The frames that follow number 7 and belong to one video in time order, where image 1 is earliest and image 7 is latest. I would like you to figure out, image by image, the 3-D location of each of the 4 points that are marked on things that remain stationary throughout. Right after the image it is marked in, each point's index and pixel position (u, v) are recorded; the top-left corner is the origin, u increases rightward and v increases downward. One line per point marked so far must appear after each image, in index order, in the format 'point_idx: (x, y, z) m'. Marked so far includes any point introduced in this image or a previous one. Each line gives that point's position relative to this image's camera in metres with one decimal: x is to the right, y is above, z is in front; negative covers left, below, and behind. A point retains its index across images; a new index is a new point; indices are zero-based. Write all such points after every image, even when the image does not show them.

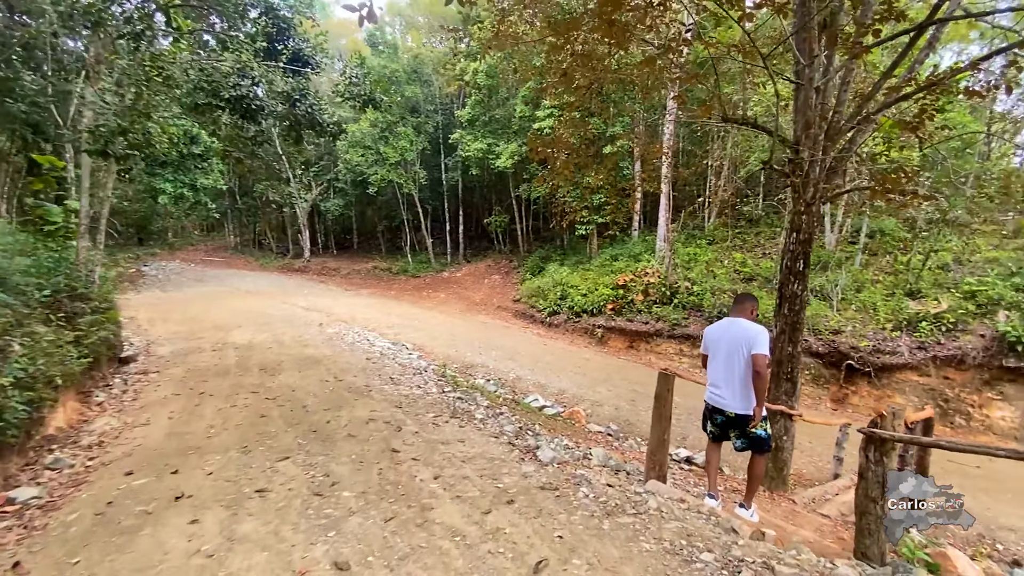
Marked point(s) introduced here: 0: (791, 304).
0: (+3.1, -0.2, +5.3) m
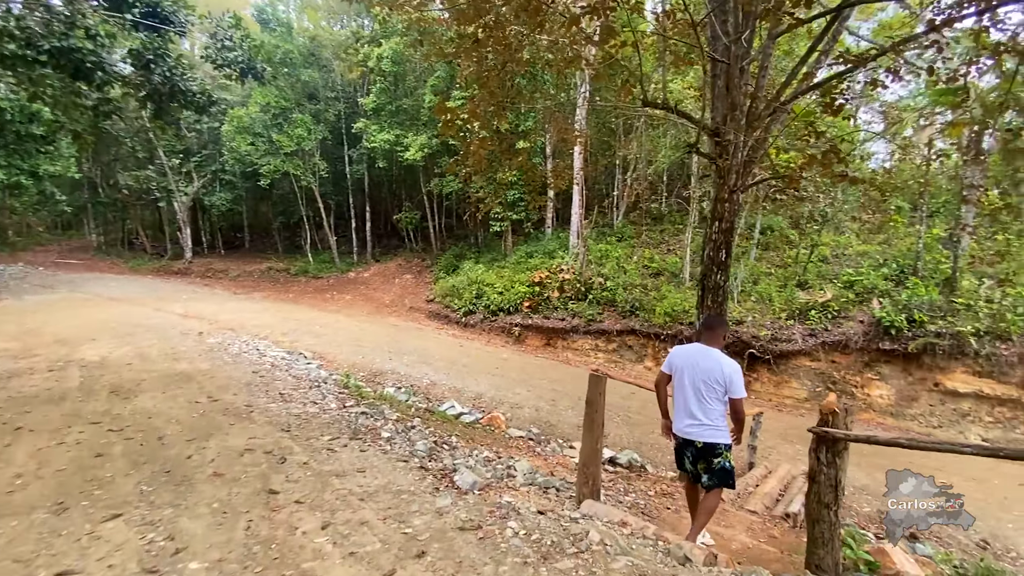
0: (+2.2, -0.1, +5.2) m
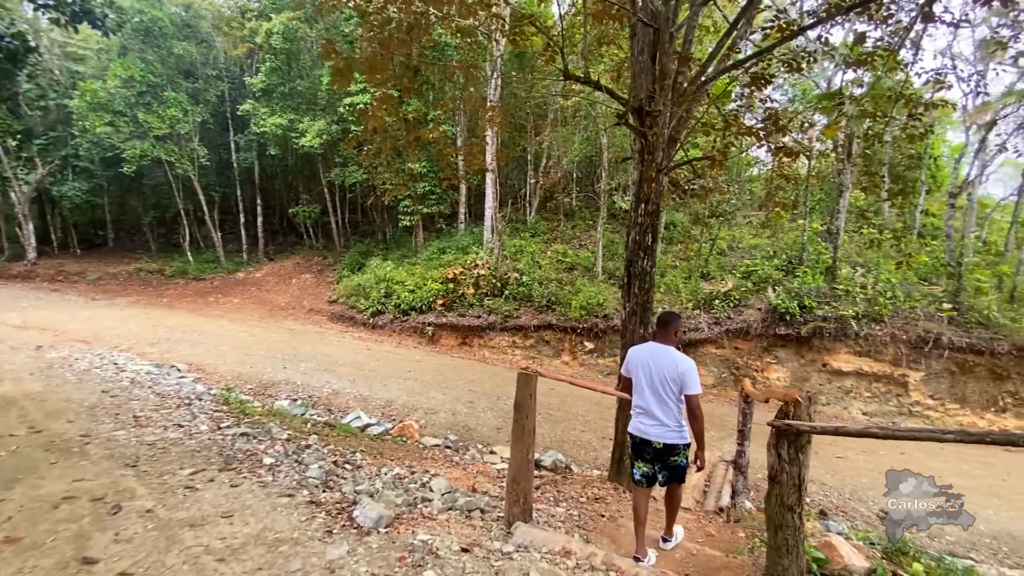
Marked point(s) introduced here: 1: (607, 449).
0: (+1.3, +0.1, +4.8) m
1: (+1.5, -2.5, +7.5) m
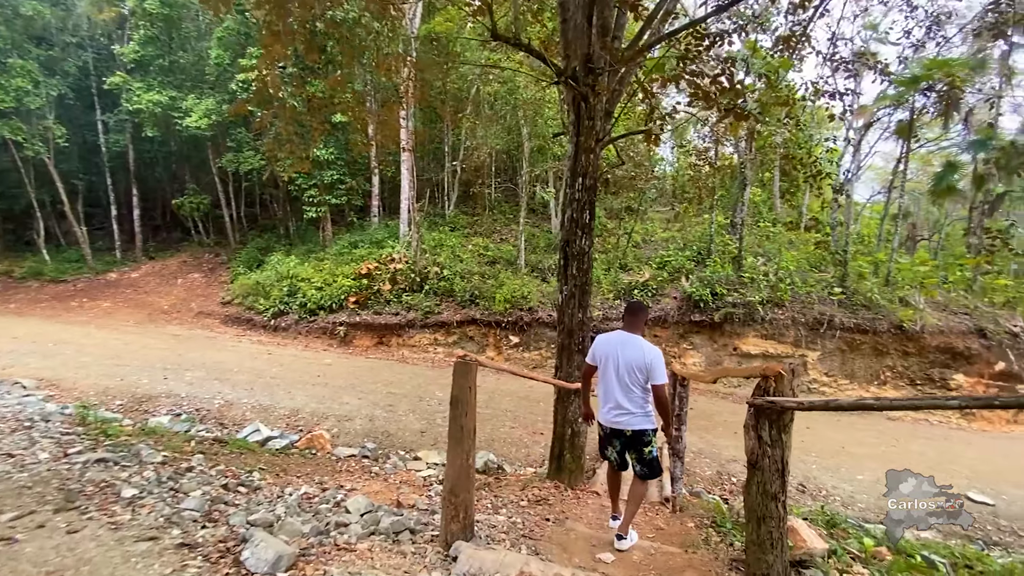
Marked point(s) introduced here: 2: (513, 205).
0: (+0.6, +0.2, +4.5) m
1: (+0.4, -2.3, +7.2) m
2: (0.0, +3.1, +17.9) m
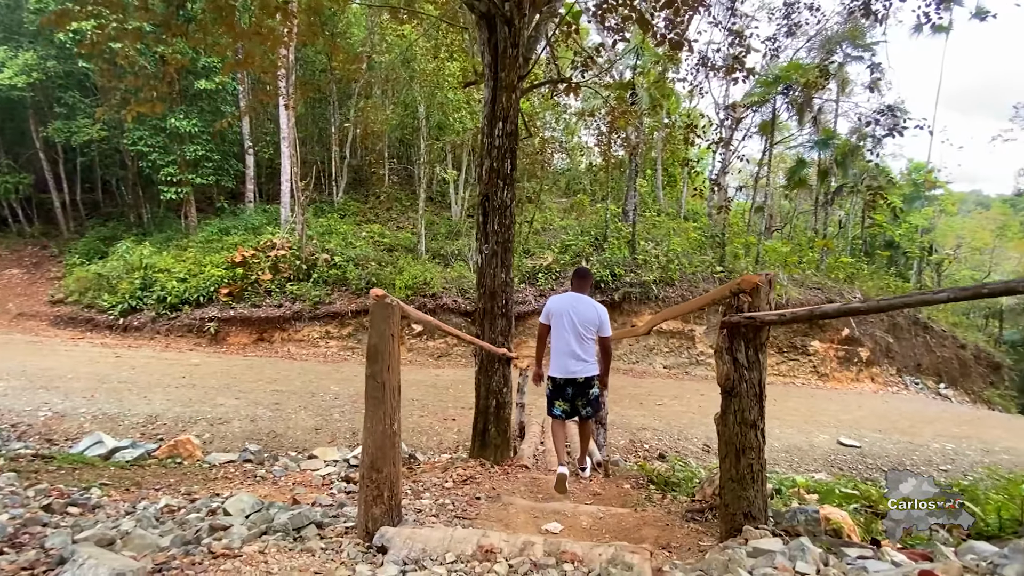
0: (-0.1, +0.6, +4.1) m
1: (-0.9, -2.0, +6.7) m
2: (-3.6, +3.4, +17.1) m
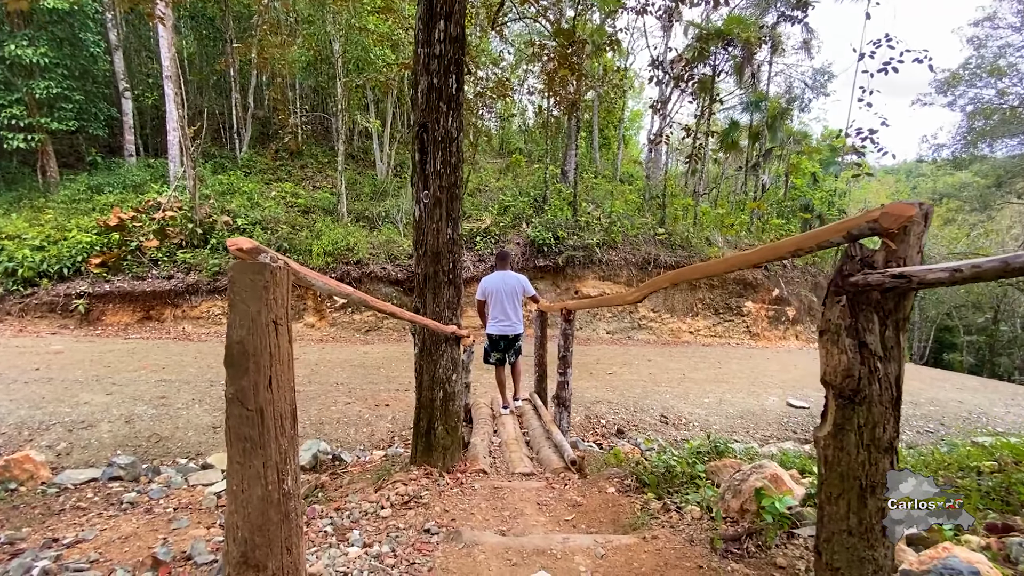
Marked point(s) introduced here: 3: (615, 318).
0: (-0.4, +0.9, +3.1) m
1: (-1.5, -1.6, +5.7) m
2: (-5.8, +4.4, +15.2) m
3: (+2.4, -0.7, +11.1) m
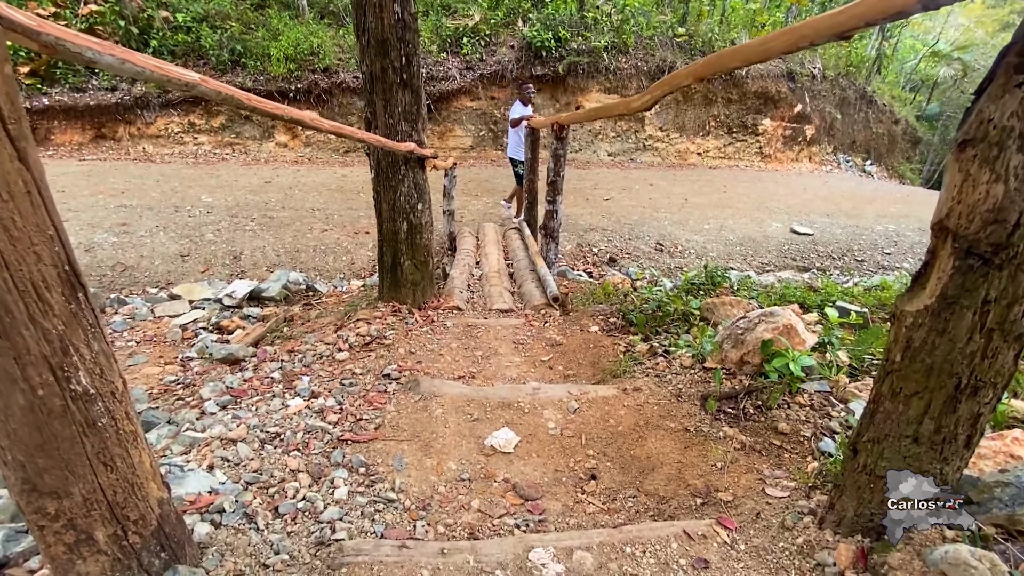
0: (-0.6, +1.8, +2.1) m
1: (-1.7, +0.4, +5.4) m
2: (-6.0, +9.4, +12.2) m
3: (+2.2, +3.1, +10.1) m
